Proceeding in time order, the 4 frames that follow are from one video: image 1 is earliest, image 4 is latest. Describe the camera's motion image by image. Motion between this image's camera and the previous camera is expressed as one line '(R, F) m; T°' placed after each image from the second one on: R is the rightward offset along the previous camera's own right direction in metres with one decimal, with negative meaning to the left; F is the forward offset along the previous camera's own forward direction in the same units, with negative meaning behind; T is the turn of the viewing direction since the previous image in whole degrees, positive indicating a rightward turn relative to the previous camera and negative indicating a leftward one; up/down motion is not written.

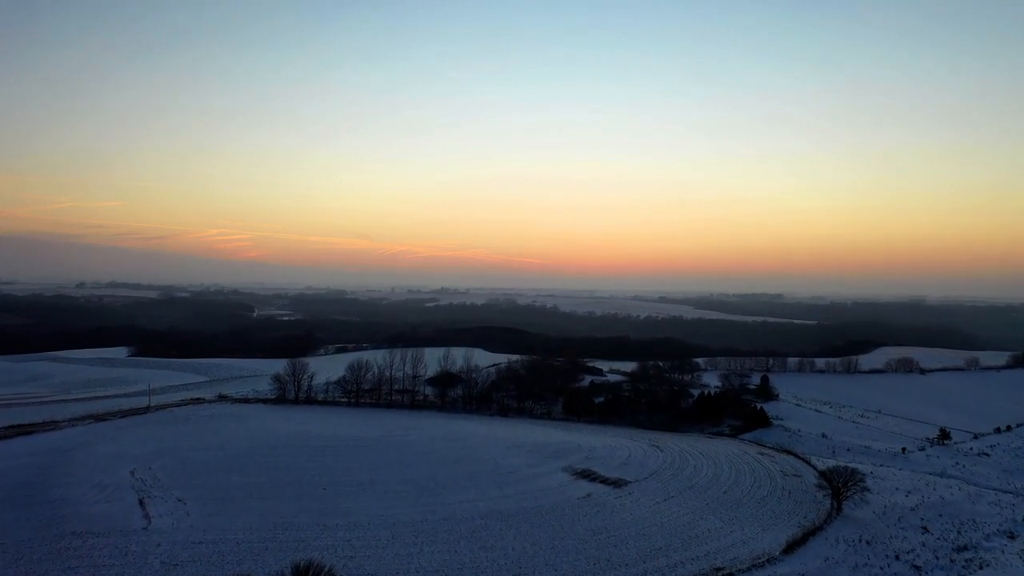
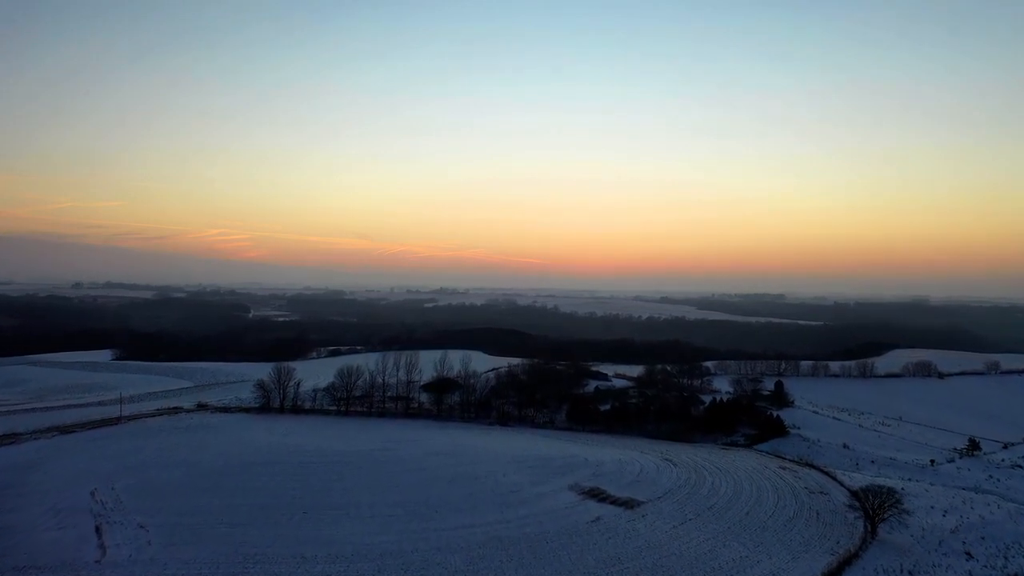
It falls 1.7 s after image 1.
(0.0, +1.8) m; 0°
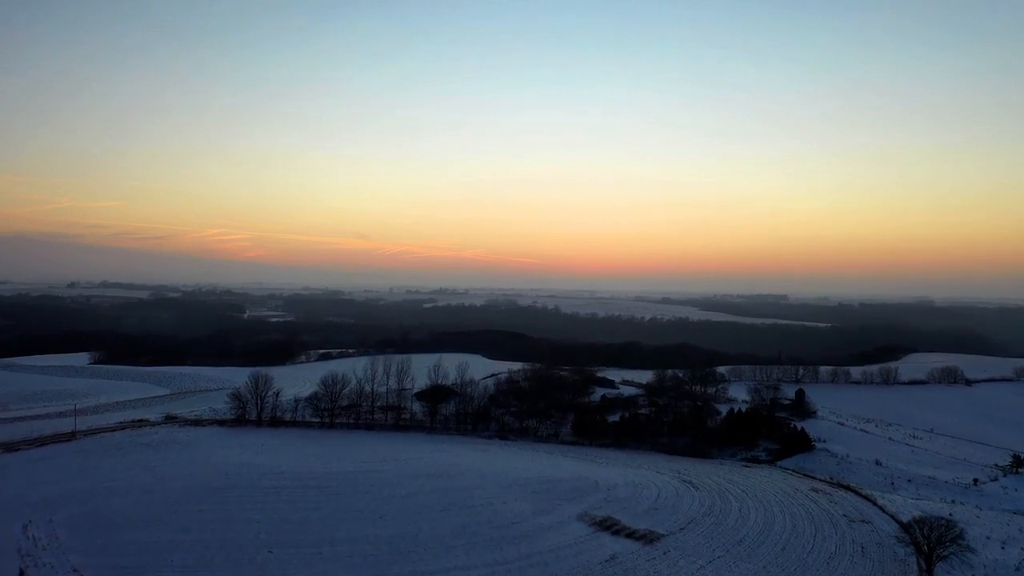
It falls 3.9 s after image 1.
(0.0, +2.4) m; 0°
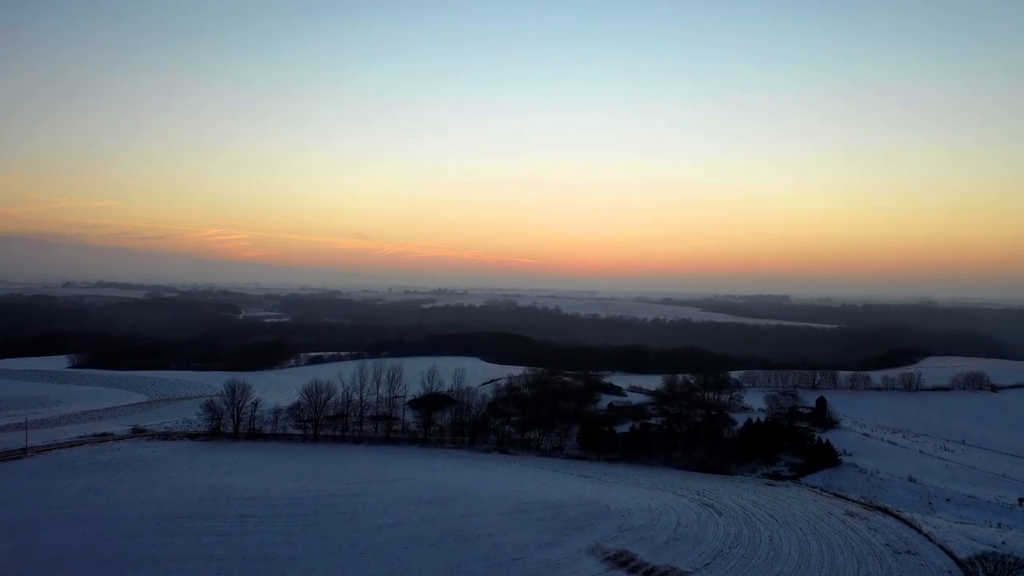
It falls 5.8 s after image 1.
(0.0, +2.1) m; 0°
